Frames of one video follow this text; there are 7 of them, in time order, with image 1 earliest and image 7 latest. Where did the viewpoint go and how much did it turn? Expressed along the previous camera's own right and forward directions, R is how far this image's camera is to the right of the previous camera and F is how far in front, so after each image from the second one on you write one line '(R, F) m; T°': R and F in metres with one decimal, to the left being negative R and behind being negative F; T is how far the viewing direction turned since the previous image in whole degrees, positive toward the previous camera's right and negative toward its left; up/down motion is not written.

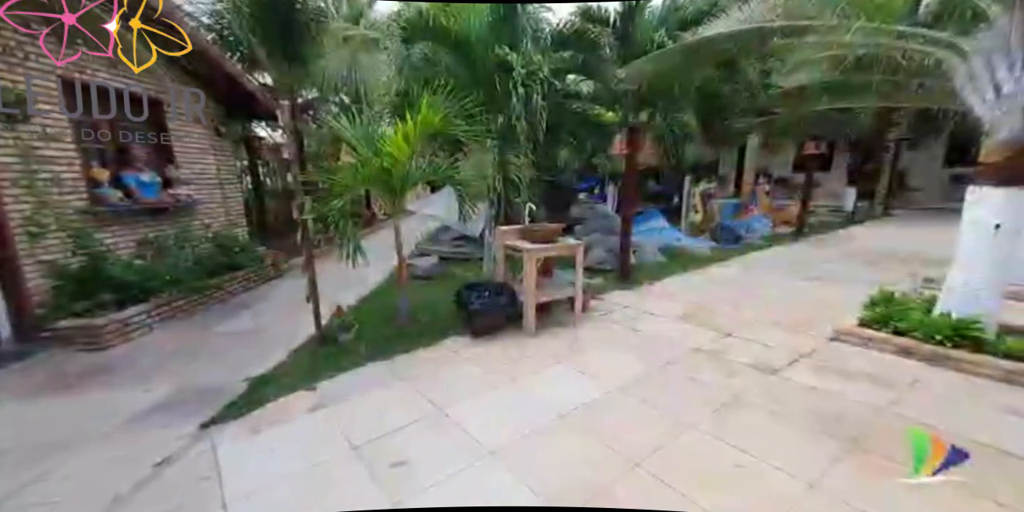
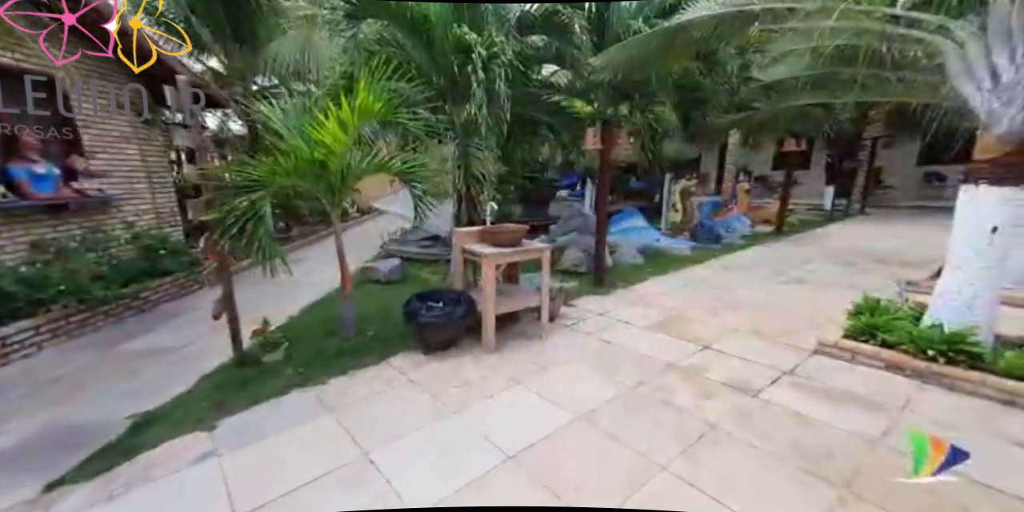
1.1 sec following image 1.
(+0.2, +0.3) m; +2°
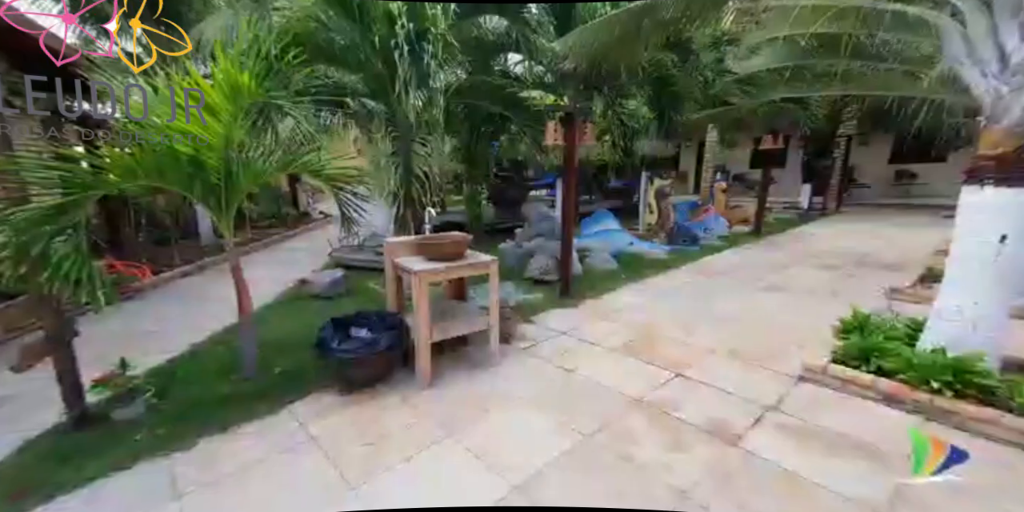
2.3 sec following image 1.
(+0.2, +0.4) m; +2°
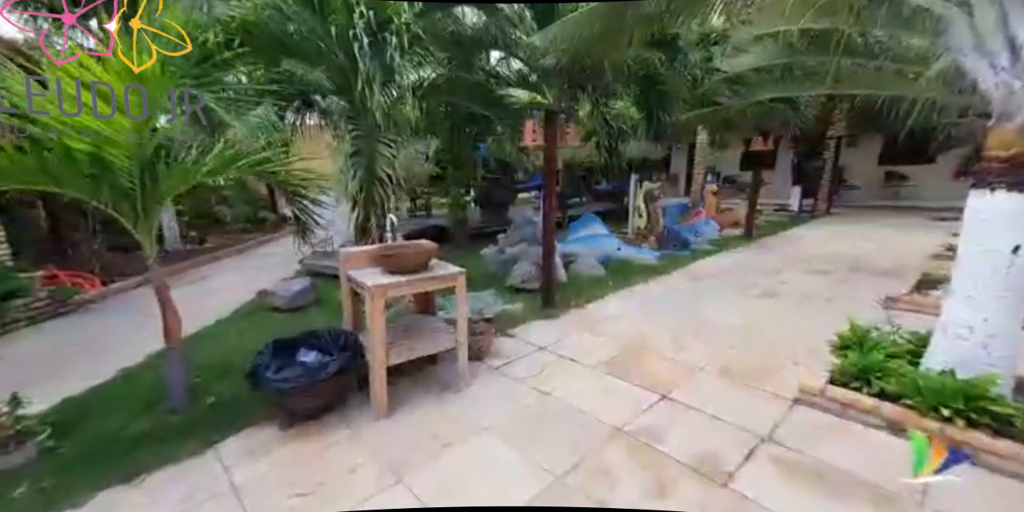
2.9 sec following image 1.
(+0.1, +0.2) m; +1°
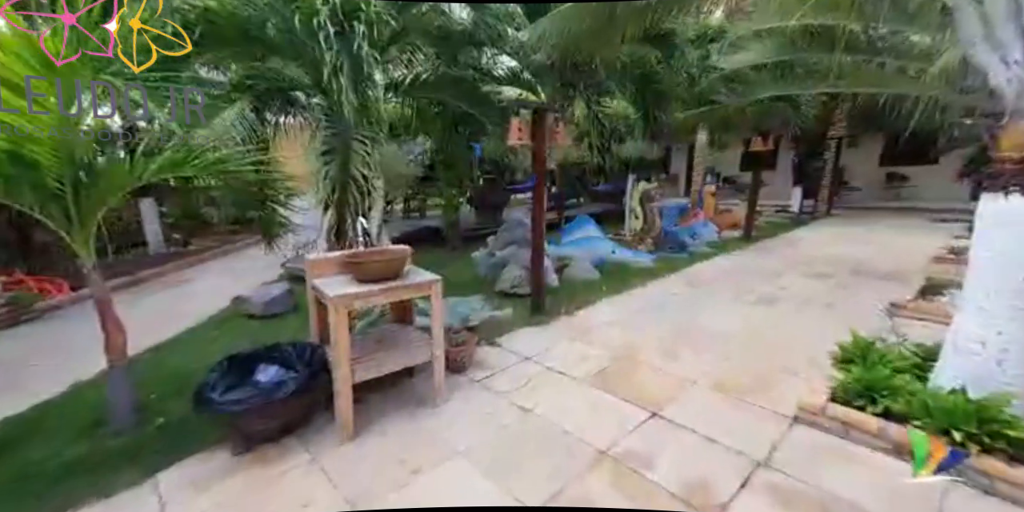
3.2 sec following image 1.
(+0.1, +0.2) m; 0°
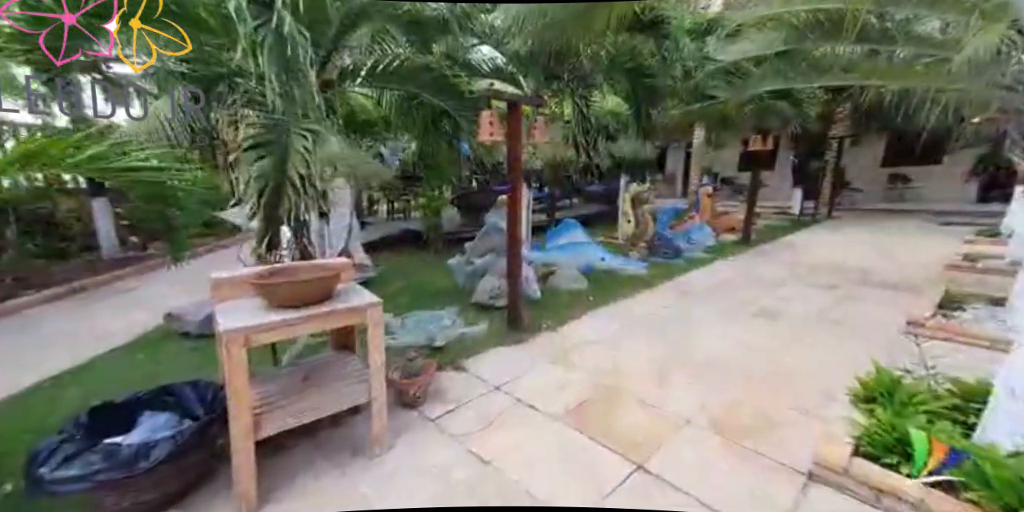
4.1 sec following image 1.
(+0.2, +0.4) m; 0°
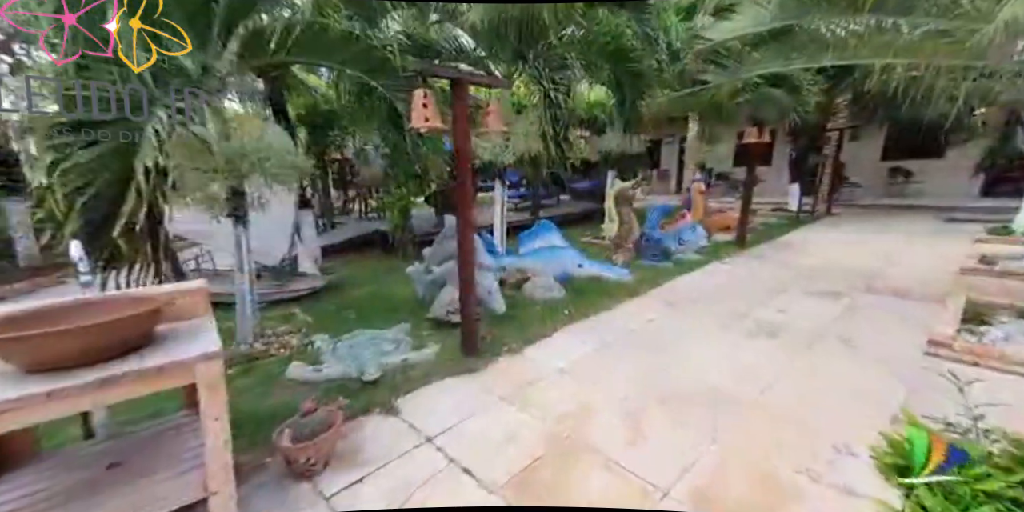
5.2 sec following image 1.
(+0.3, +0.5) m; 0°
